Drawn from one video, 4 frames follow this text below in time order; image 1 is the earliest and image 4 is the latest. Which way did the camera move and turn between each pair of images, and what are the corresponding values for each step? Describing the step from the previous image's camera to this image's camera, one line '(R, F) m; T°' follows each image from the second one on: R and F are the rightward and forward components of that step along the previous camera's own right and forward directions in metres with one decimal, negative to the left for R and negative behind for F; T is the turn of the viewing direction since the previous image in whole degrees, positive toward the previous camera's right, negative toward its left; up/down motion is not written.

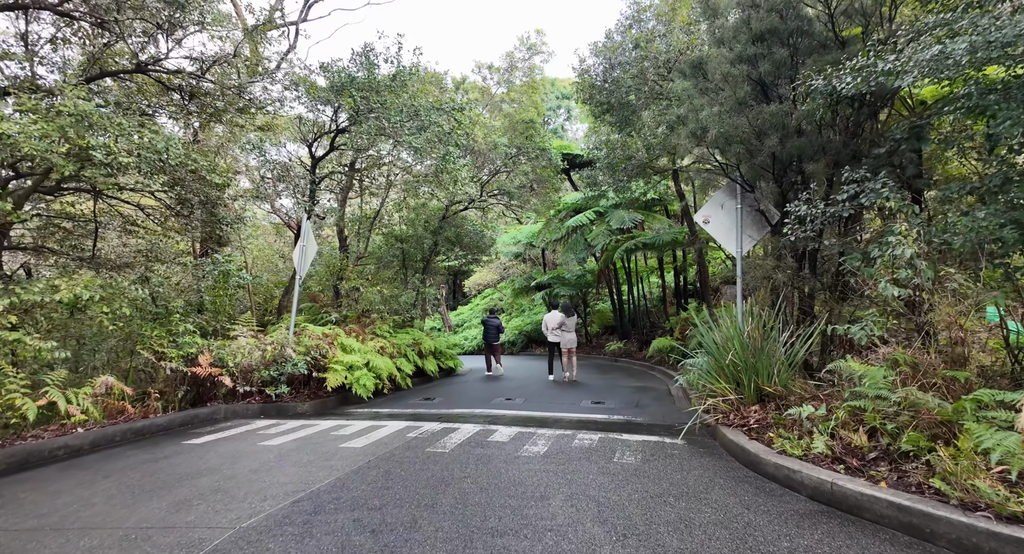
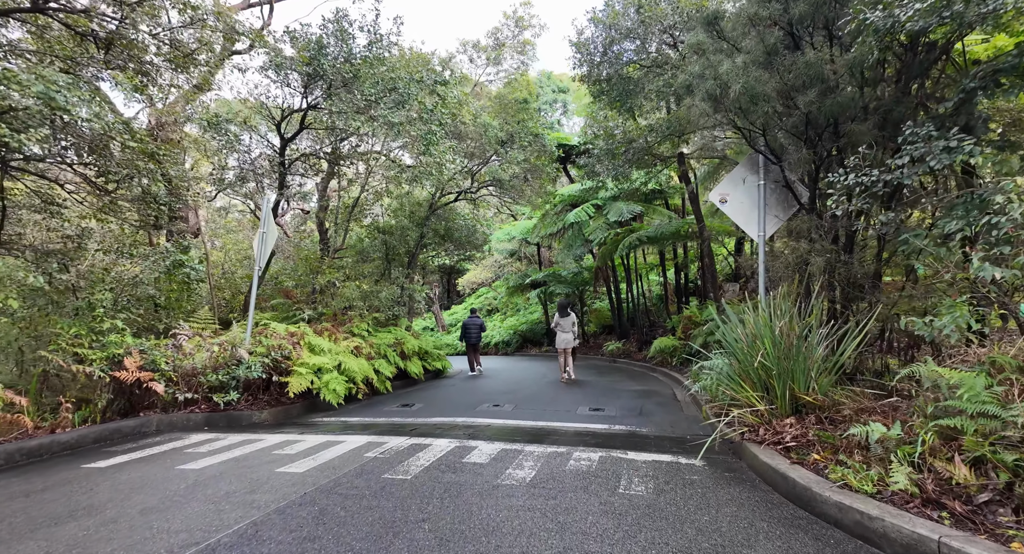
(+0.1, +1.0) m; 0°
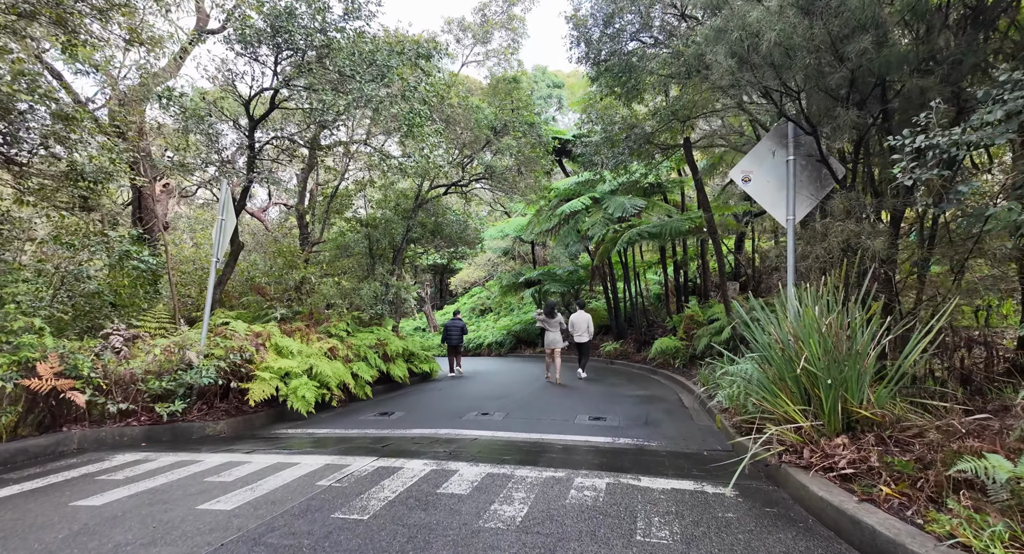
(0.0, +0.9) m; +1°
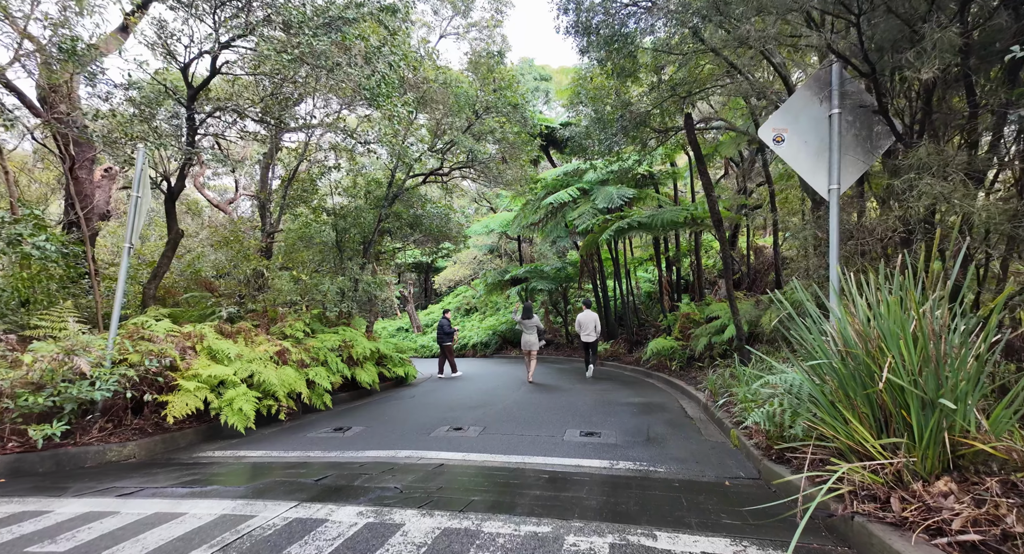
(+0.1, +1.2) m; +1°
